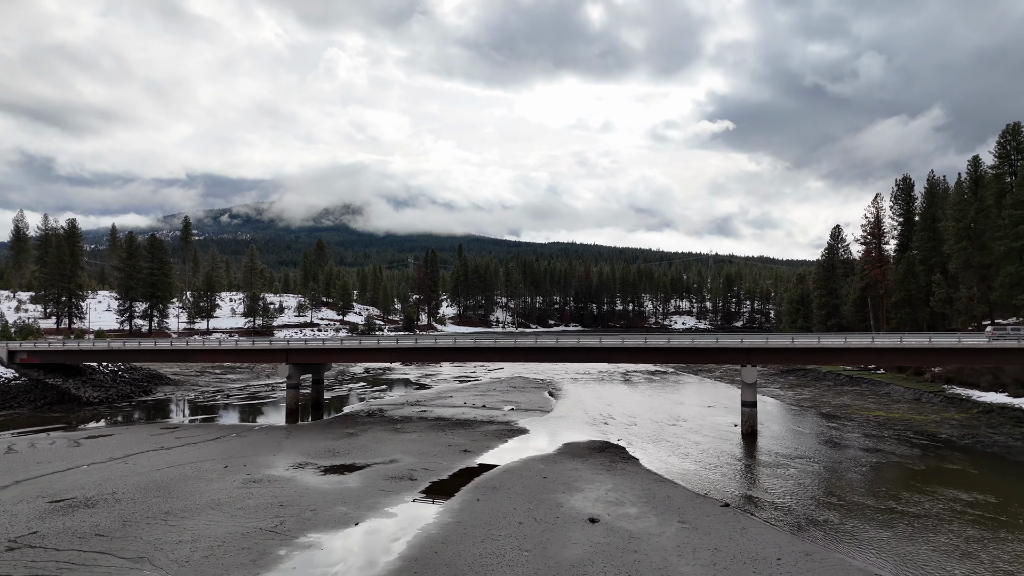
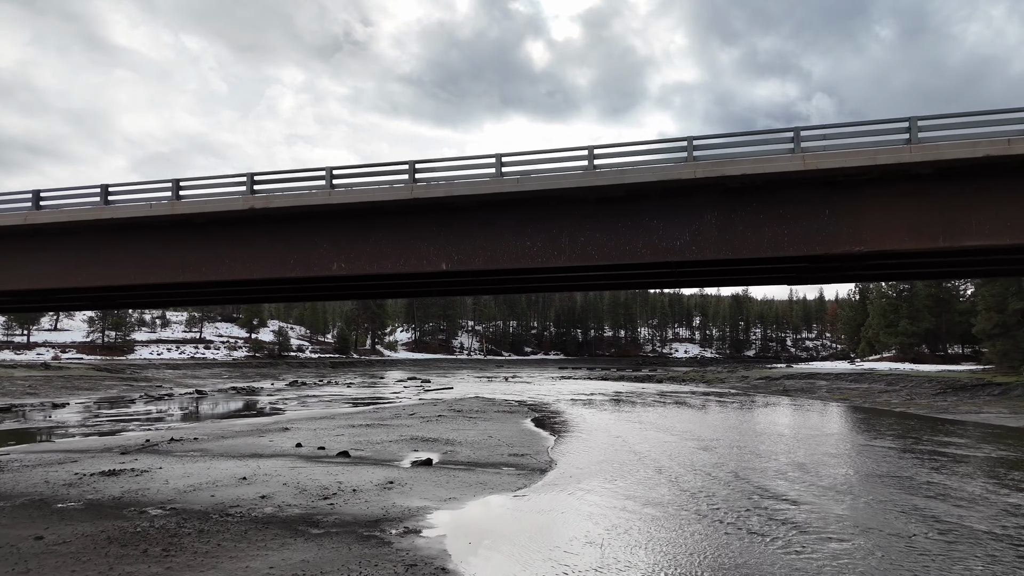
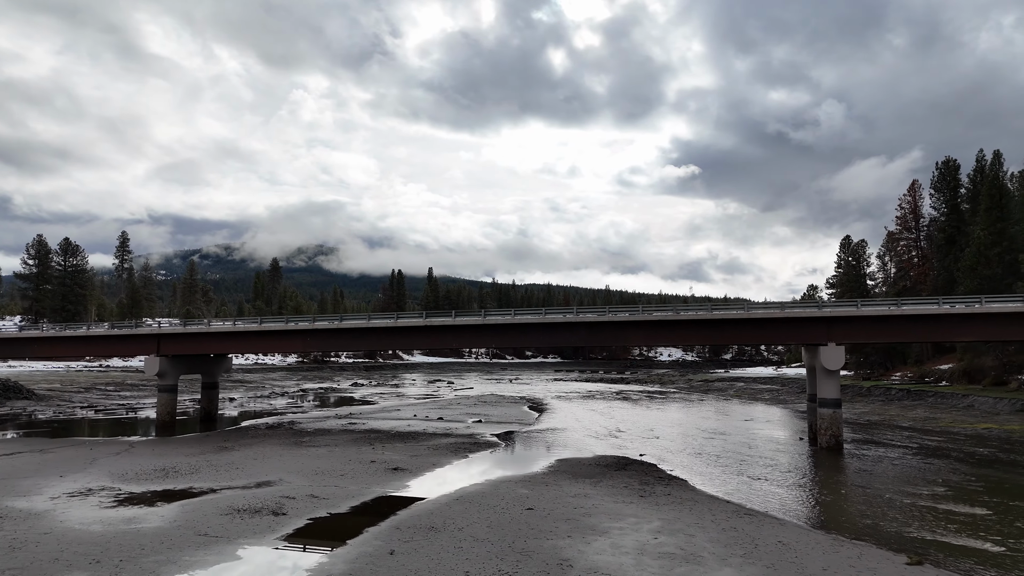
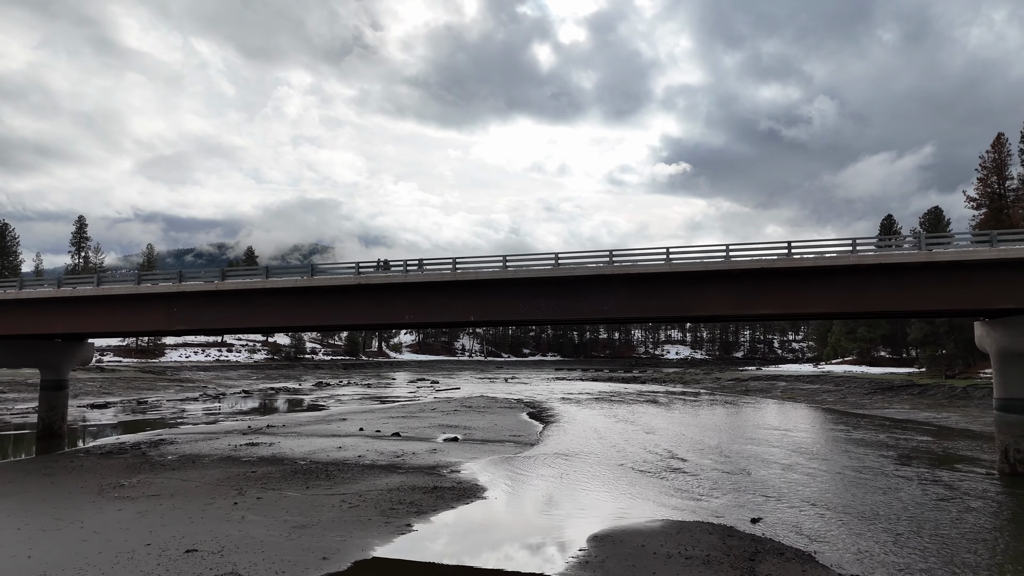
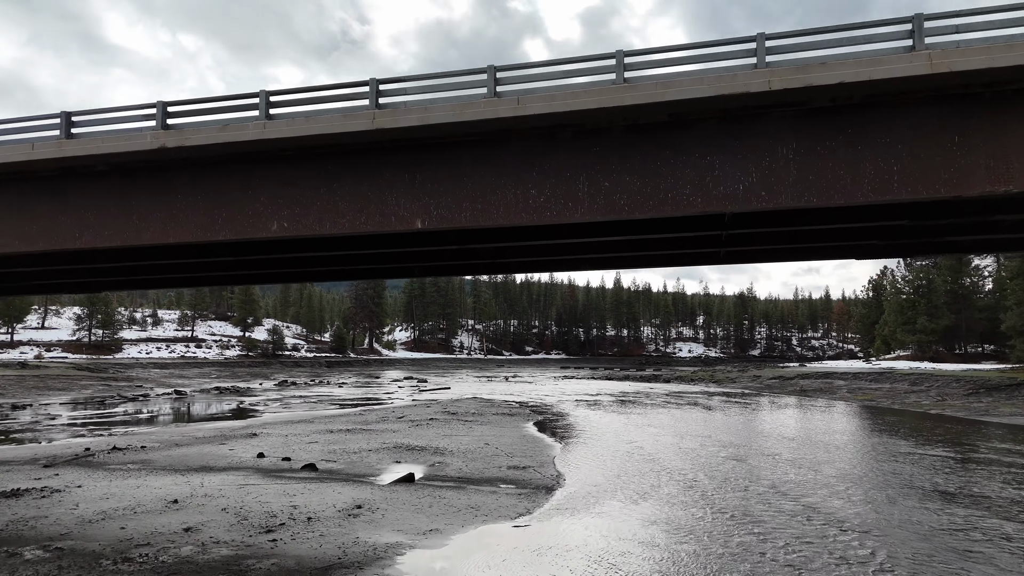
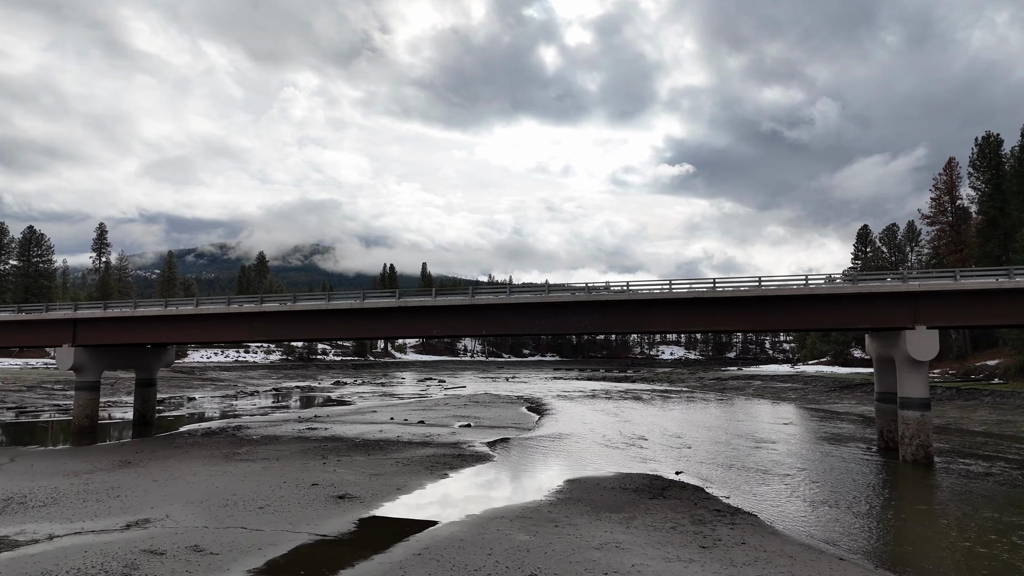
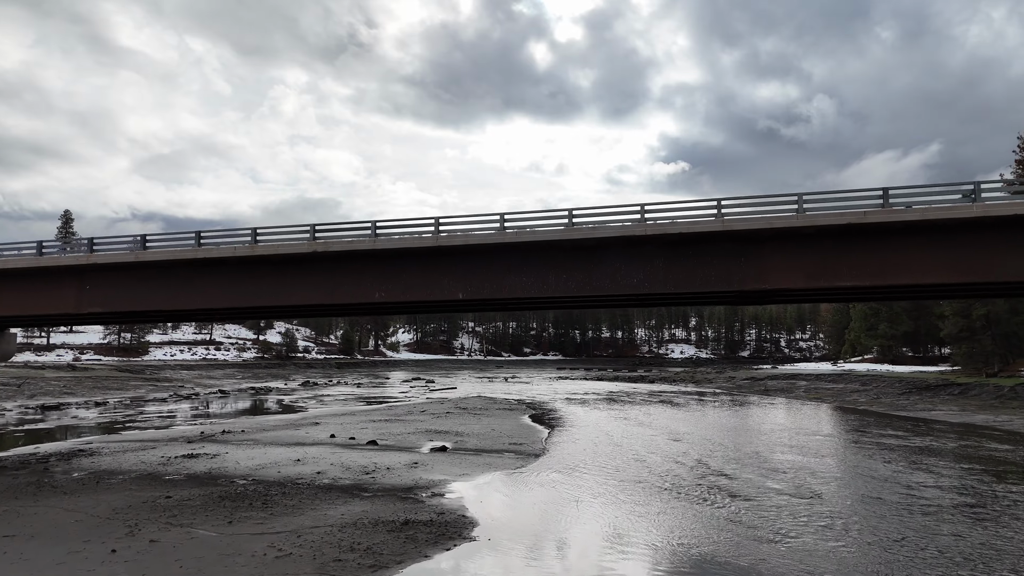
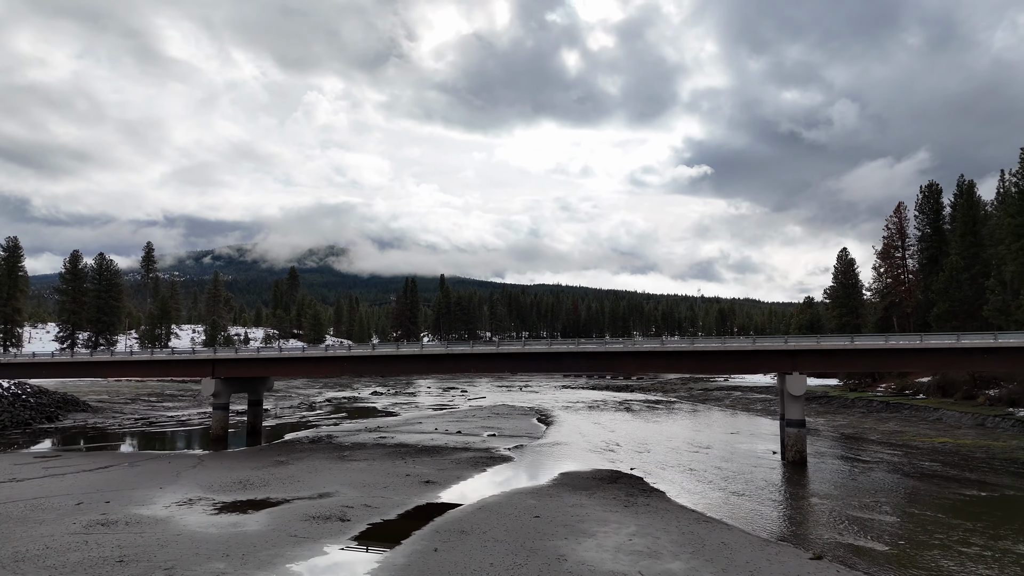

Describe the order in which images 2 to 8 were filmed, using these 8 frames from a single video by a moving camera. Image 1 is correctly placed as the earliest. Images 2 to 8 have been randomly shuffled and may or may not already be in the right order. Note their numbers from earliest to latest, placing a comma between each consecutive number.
8, 3, 6, 4, 7, 2, 5
